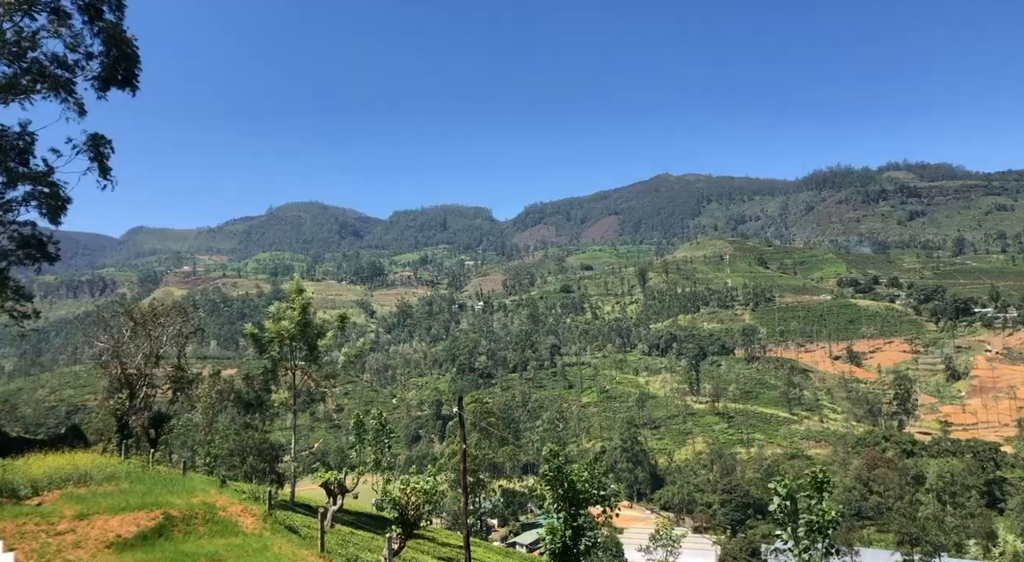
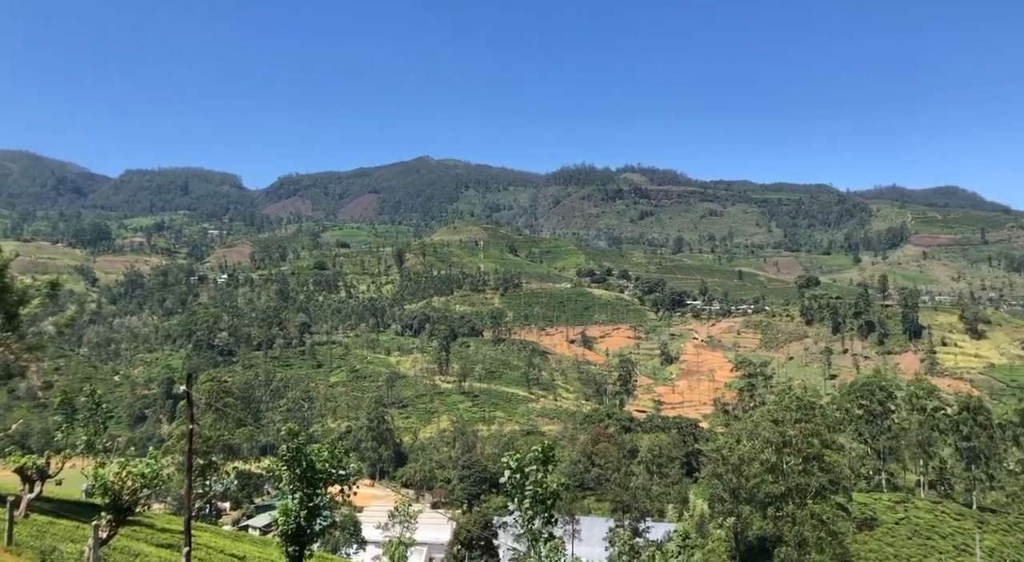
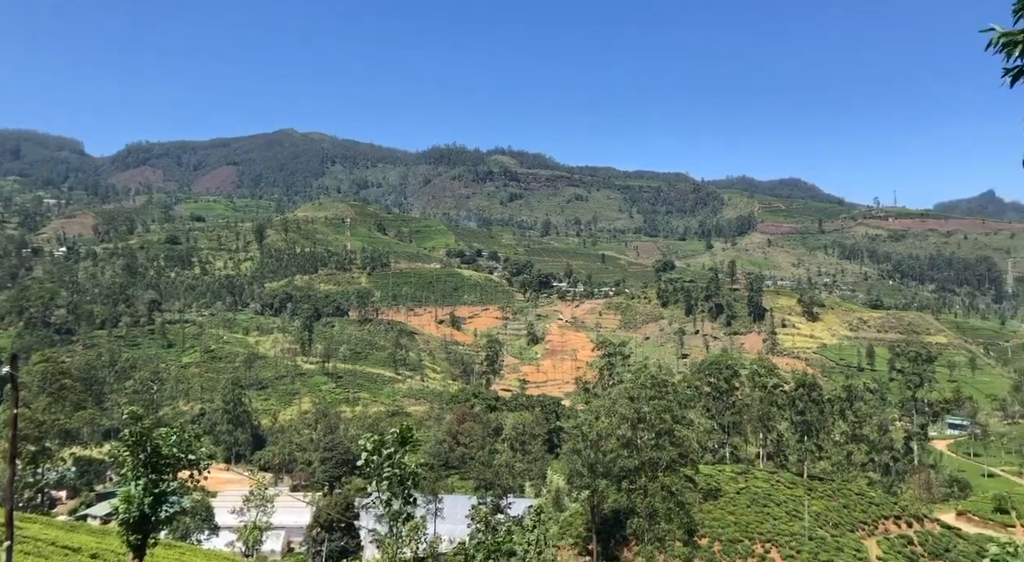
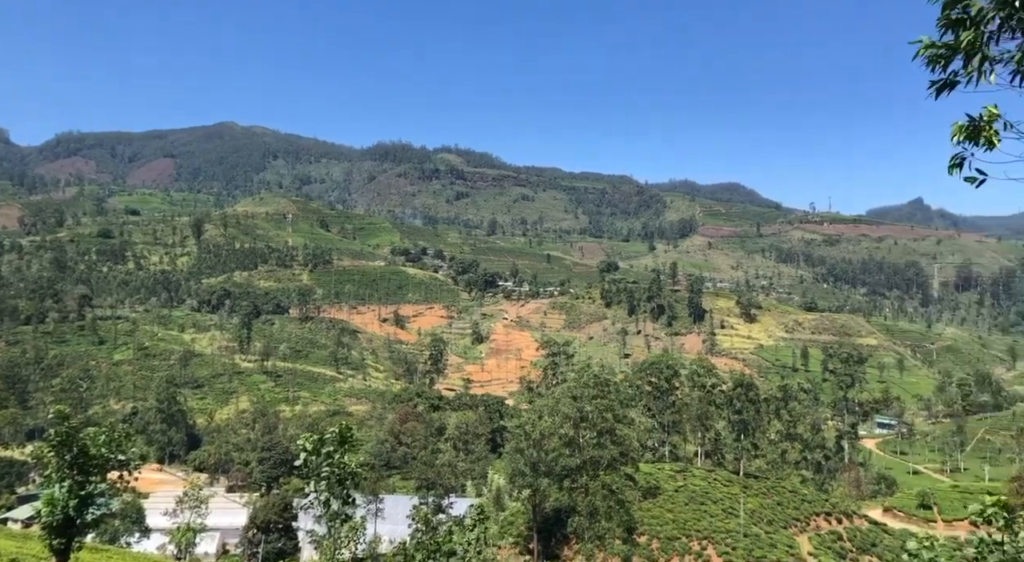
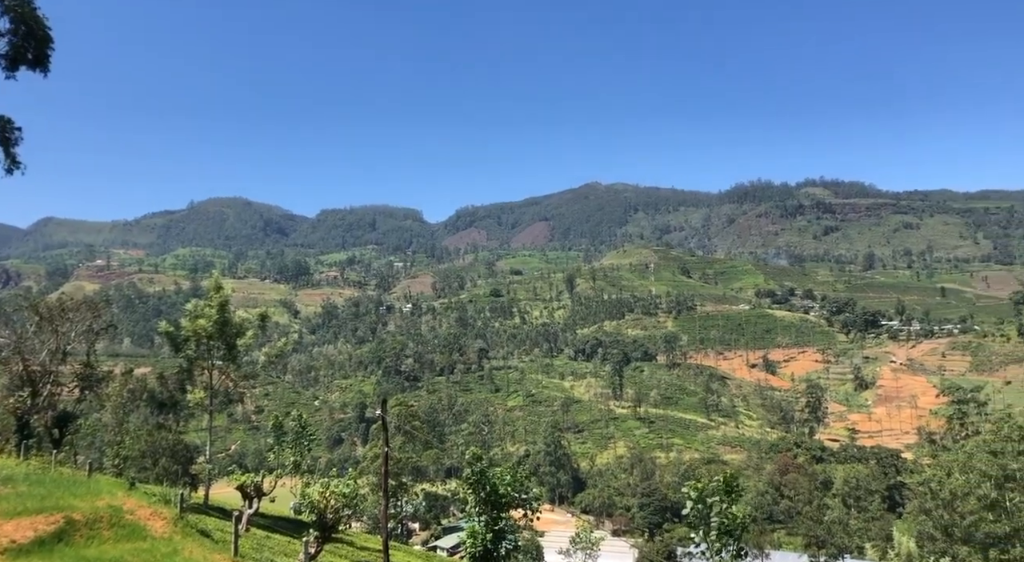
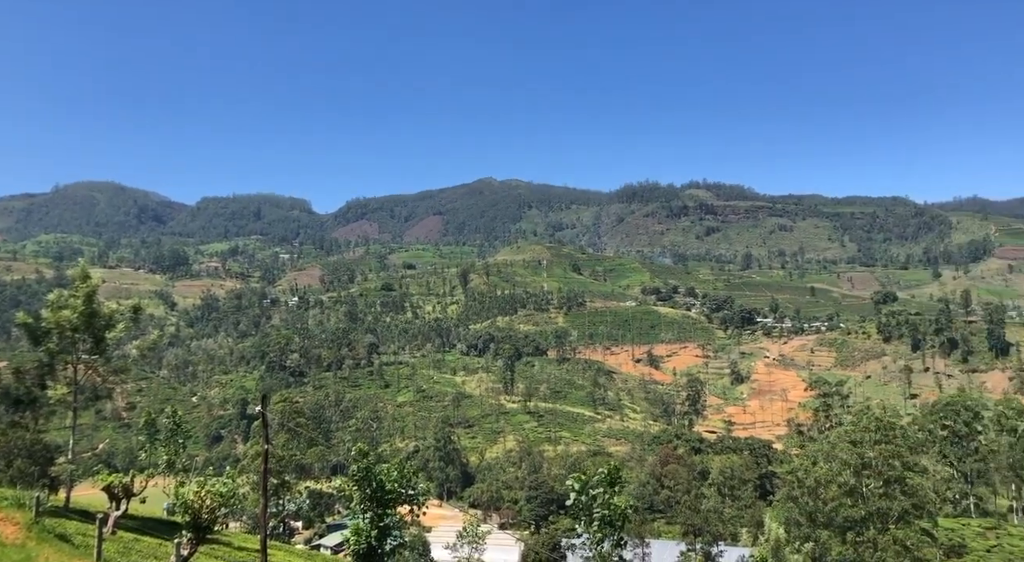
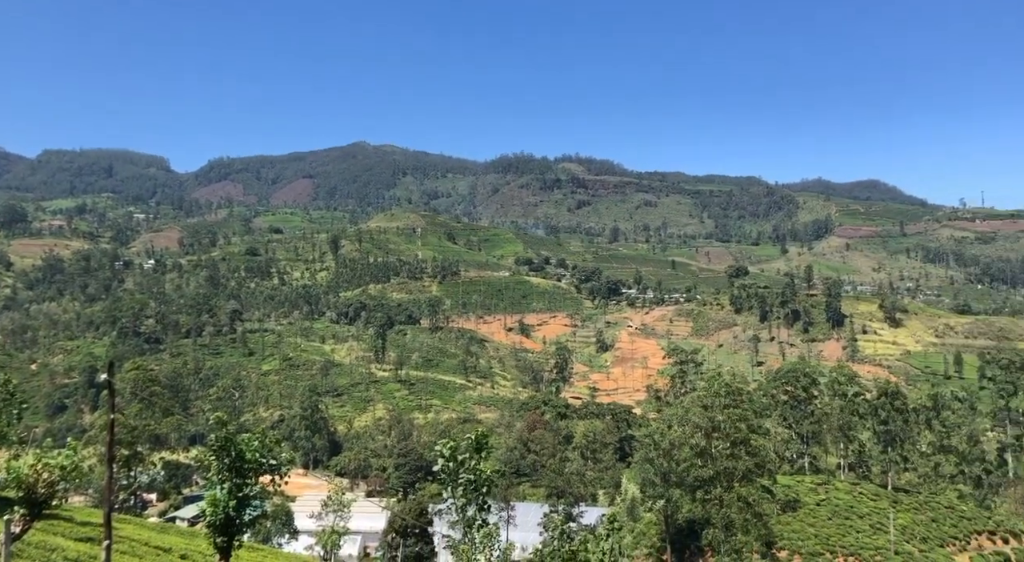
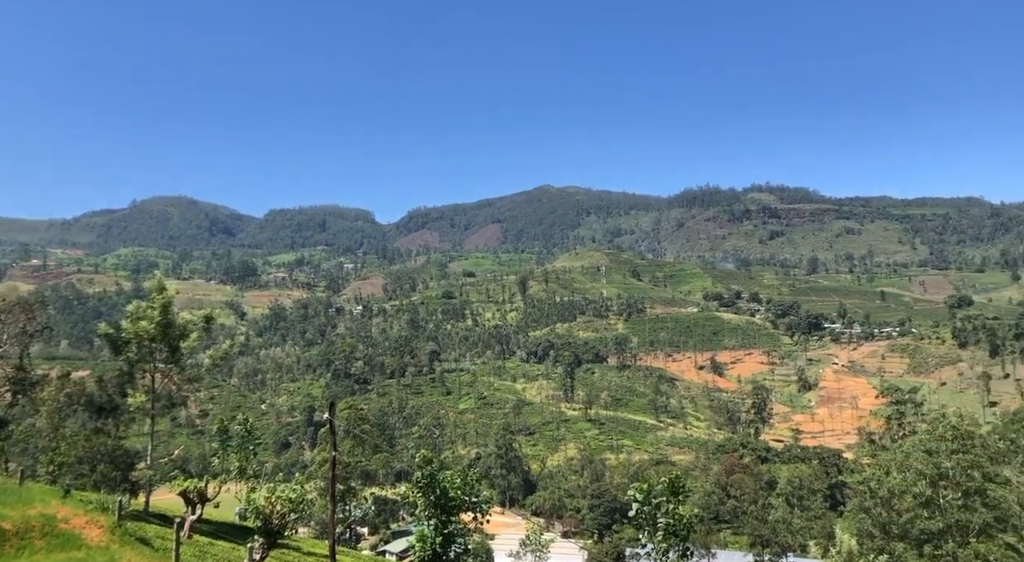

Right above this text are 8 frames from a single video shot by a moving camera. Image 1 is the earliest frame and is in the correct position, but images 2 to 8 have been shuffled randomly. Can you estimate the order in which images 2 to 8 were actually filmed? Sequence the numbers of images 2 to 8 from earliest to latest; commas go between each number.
5, 8, 6, 2, 7, 3, 4
